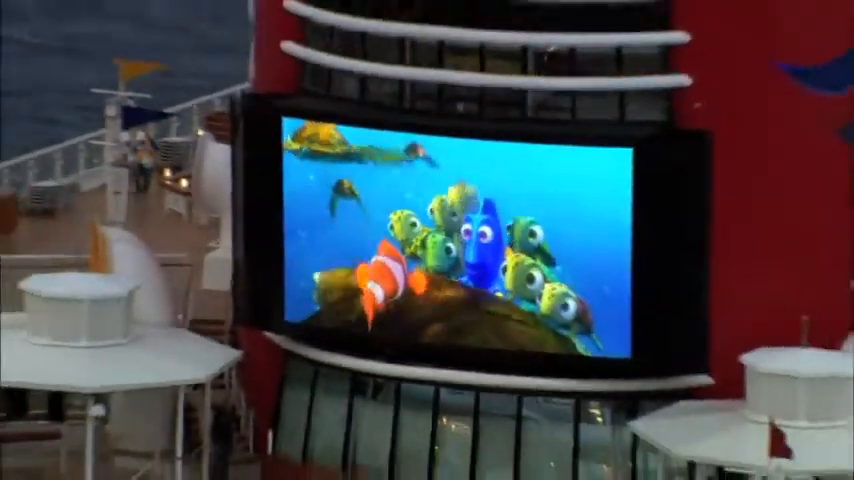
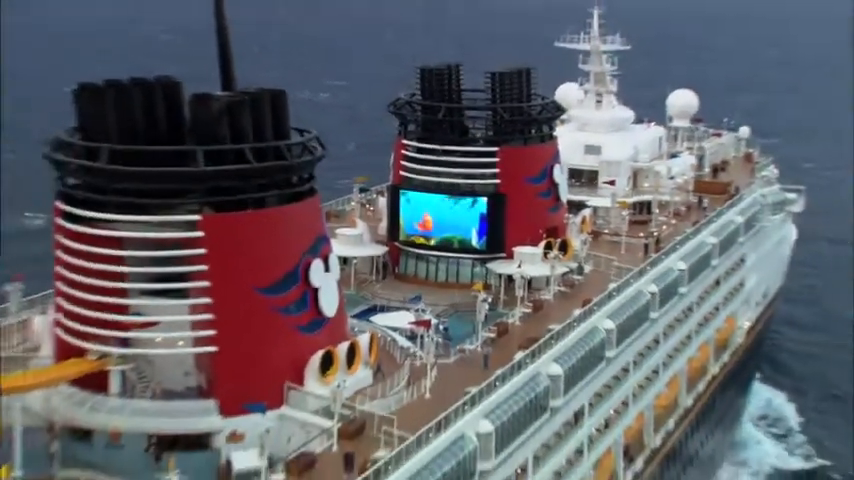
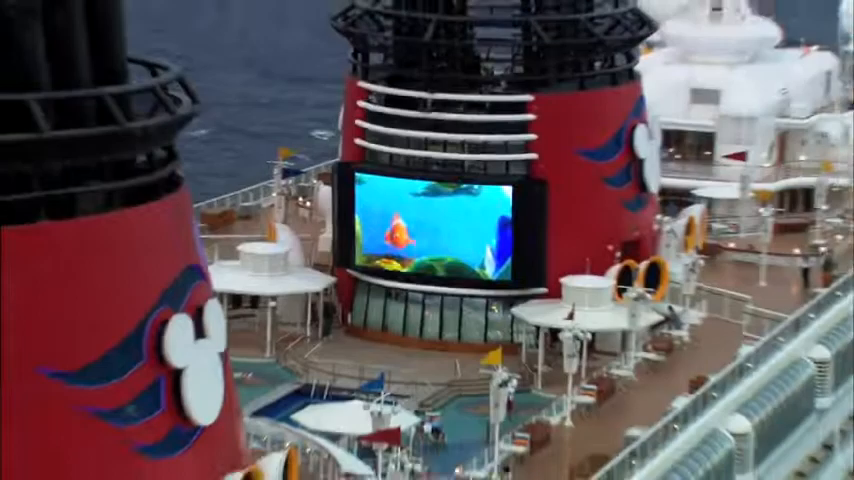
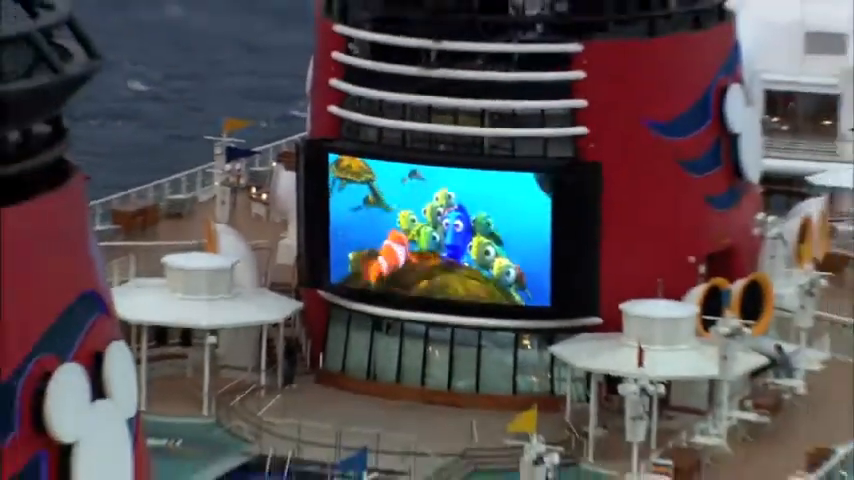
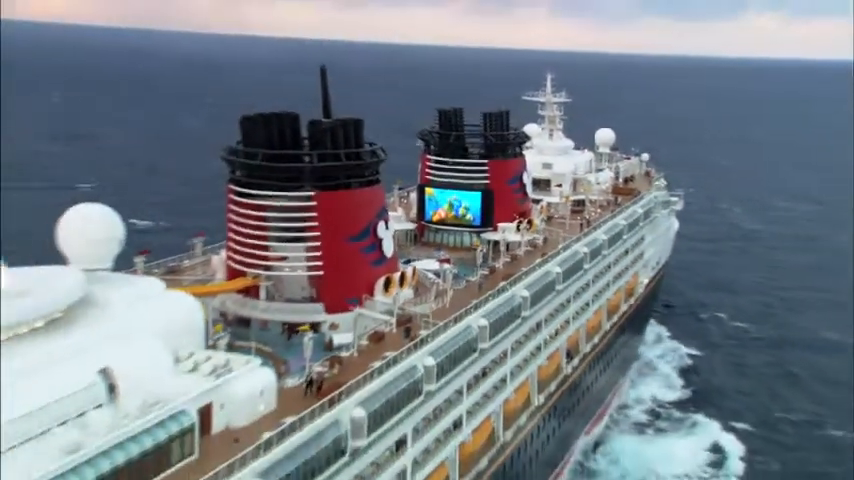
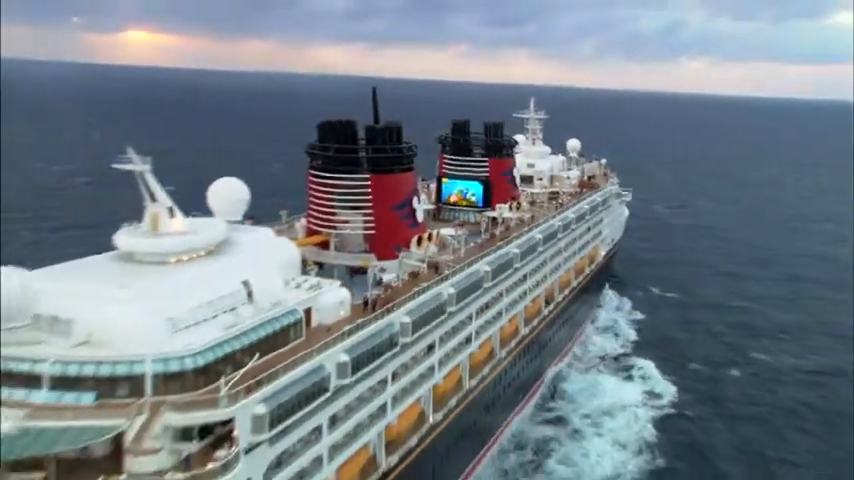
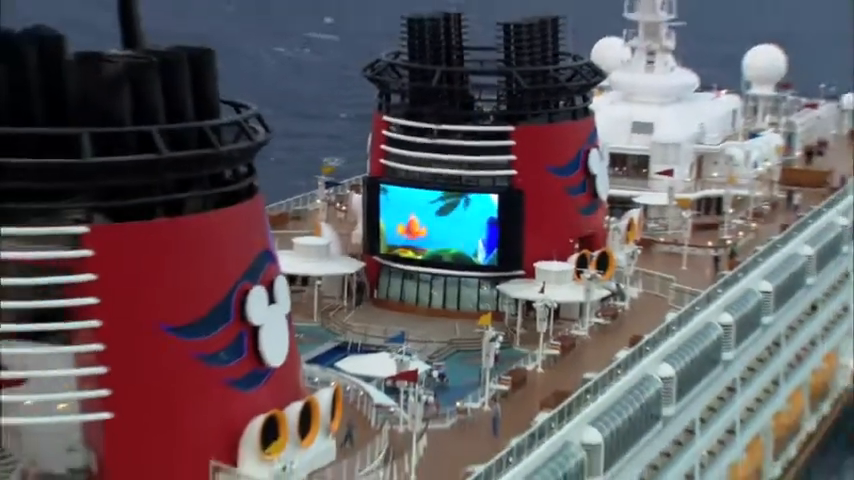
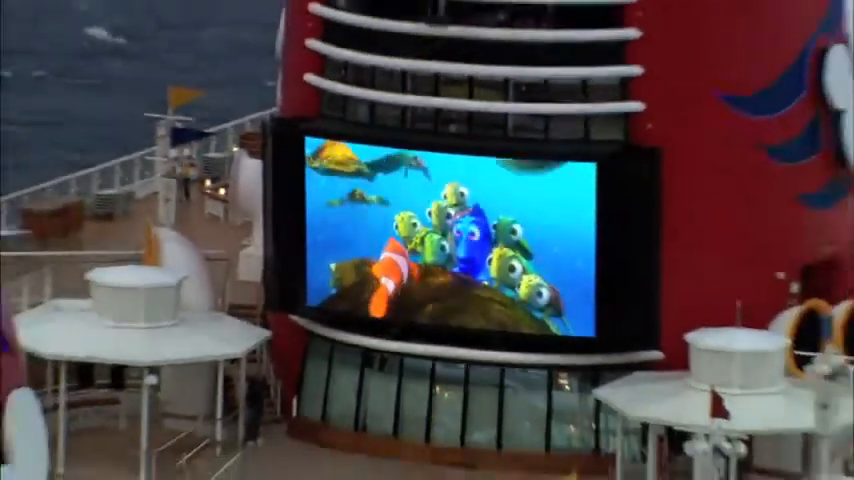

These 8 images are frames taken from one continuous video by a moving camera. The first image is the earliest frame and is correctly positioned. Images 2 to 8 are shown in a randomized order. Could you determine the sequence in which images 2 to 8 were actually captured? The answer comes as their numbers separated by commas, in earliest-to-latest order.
8, 4, 3, 7, 2, 5, 6
